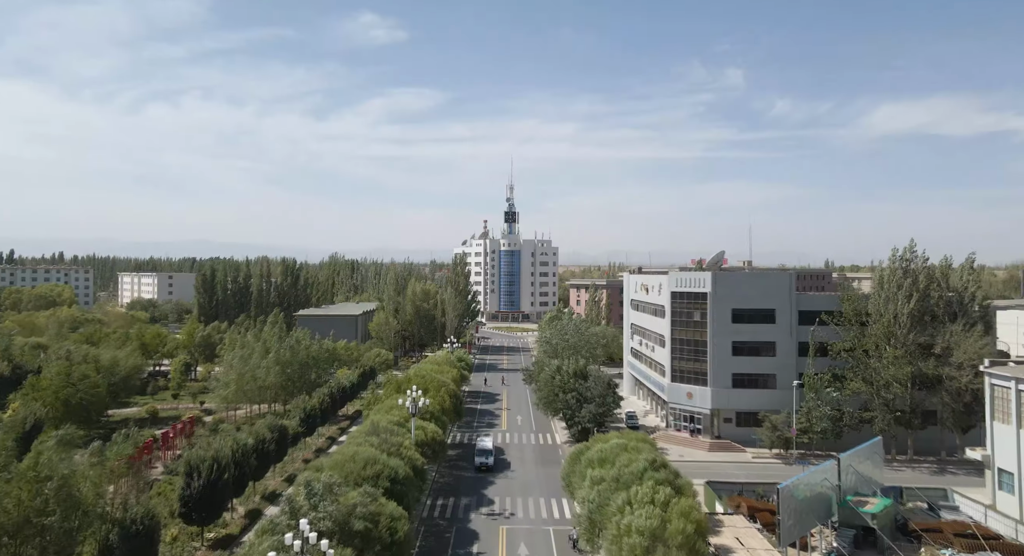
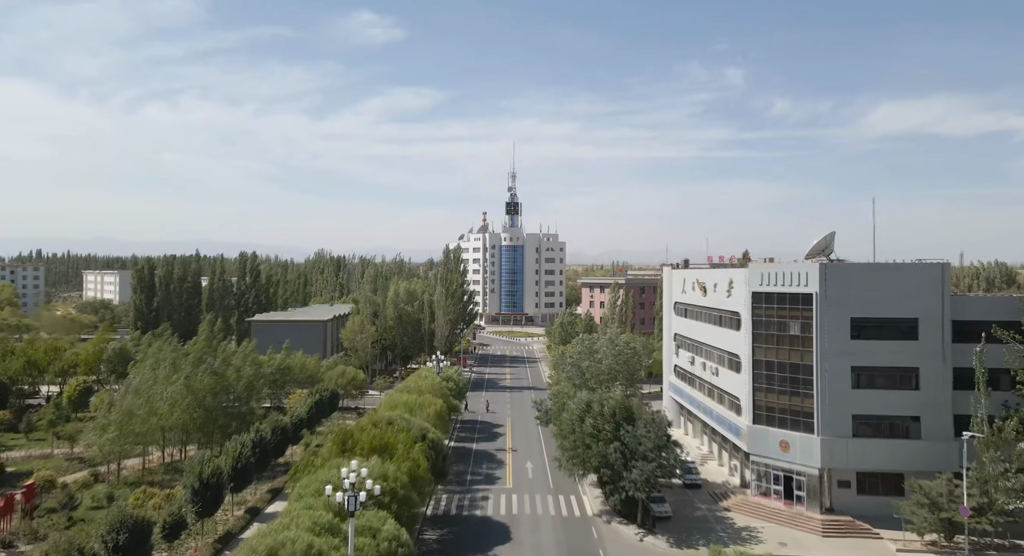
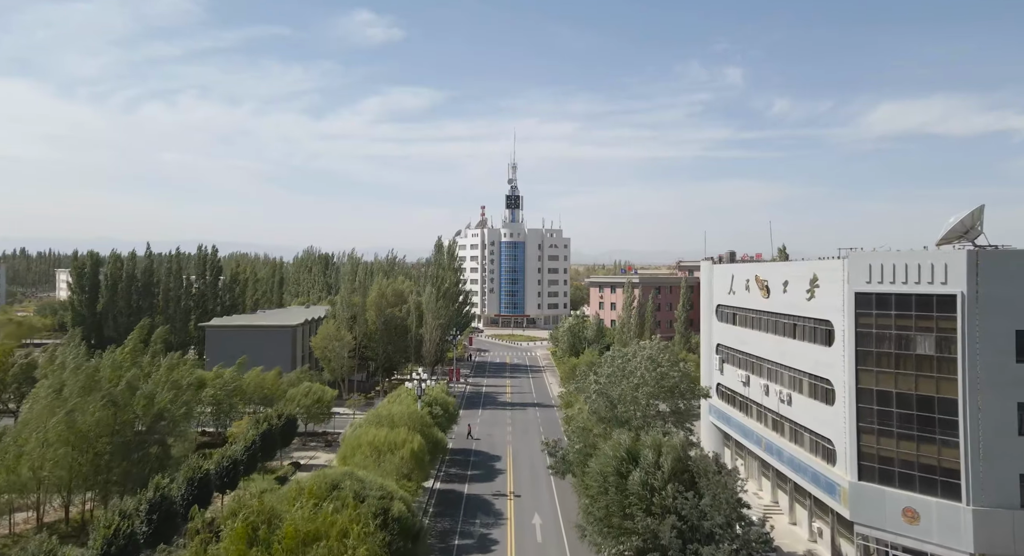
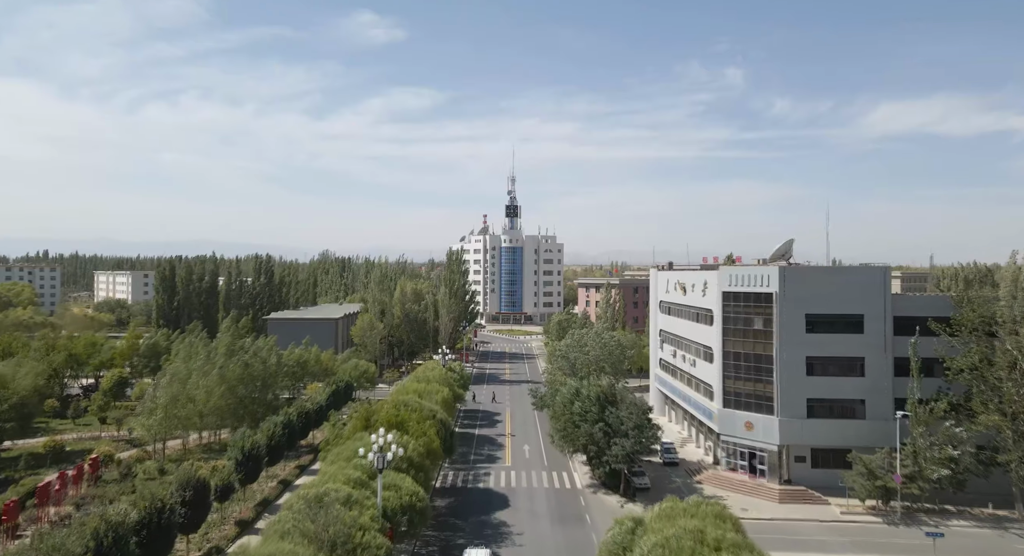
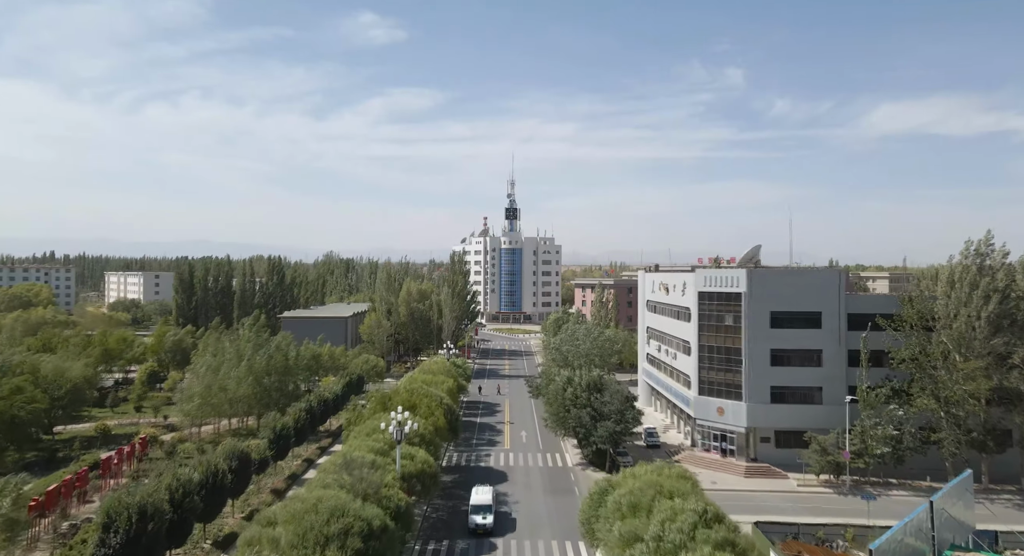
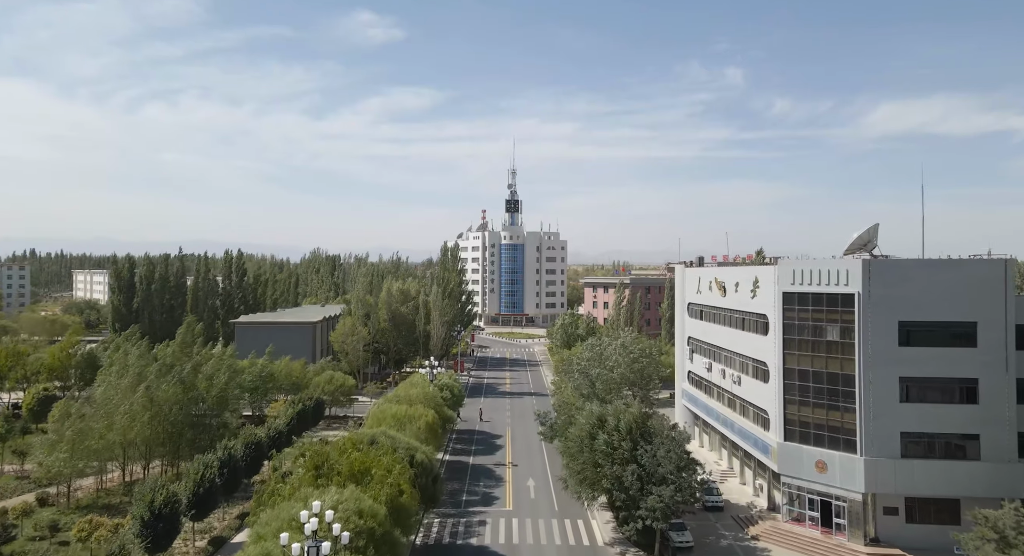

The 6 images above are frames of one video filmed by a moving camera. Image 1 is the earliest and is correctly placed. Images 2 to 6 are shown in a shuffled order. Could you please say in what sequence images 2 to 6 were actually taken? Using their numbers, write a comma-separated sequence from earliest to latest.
5, 4, 2, 6, 3
